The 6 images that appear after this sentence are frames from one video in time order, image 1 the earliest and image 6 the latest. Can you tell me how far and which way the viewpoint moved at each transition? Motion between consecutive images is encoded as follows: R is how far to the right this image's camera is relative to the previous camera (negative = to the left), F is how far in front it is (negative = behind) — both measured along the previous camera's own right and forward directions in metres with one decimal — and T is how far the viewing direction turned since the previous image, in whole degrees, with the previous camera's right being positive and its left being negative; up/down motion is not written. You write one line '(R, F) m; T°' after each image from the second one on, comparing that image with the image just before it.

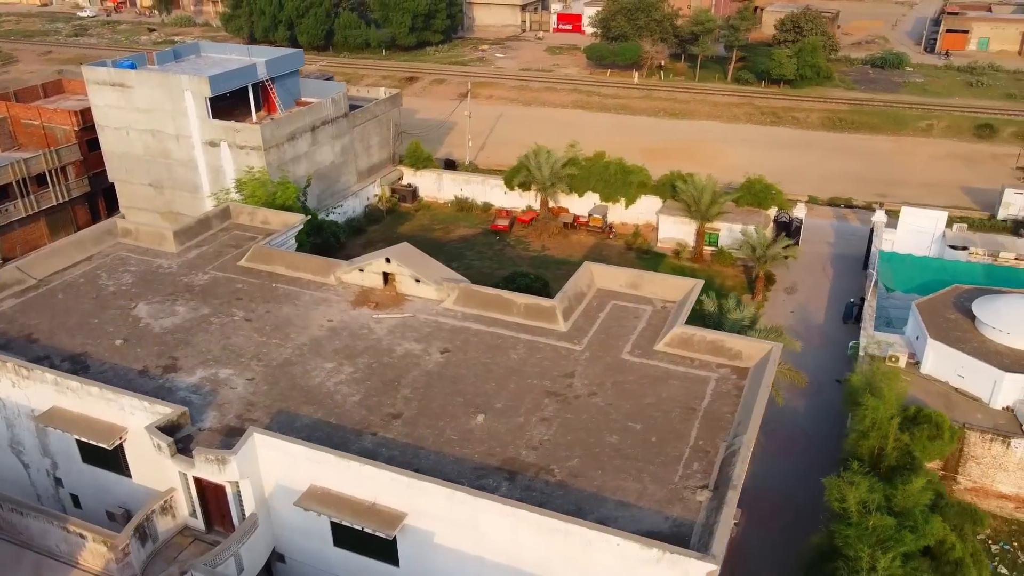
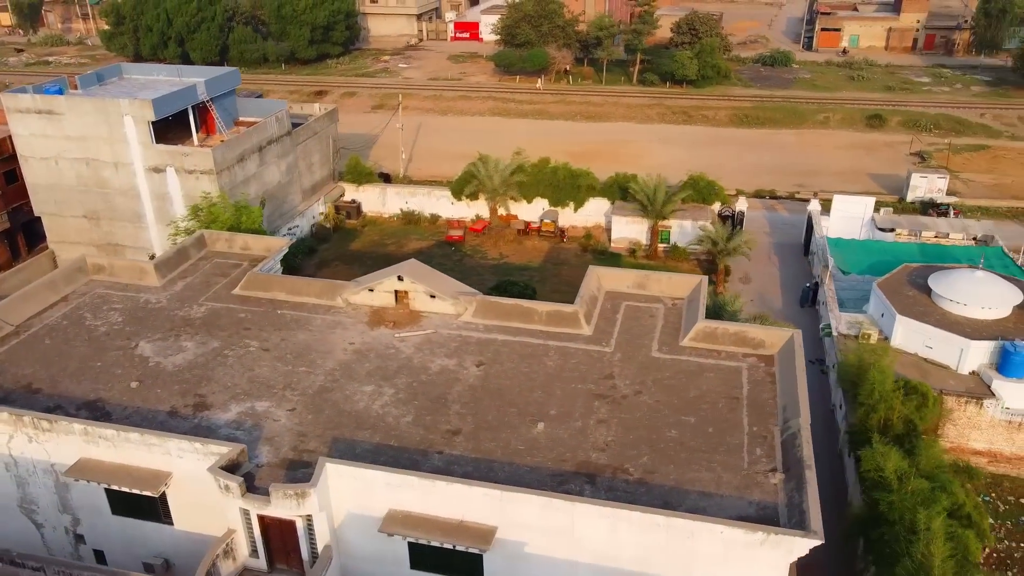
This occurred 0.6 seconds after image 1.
(-2.7, 0.0) m; +8°
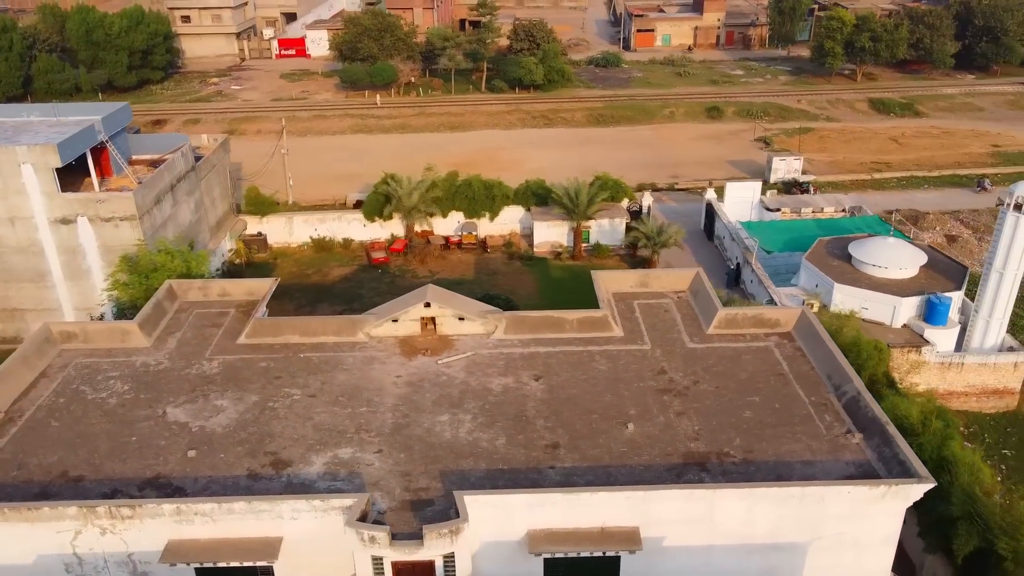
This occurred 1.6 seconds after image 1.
(-4.5, +0.2) m; +14°
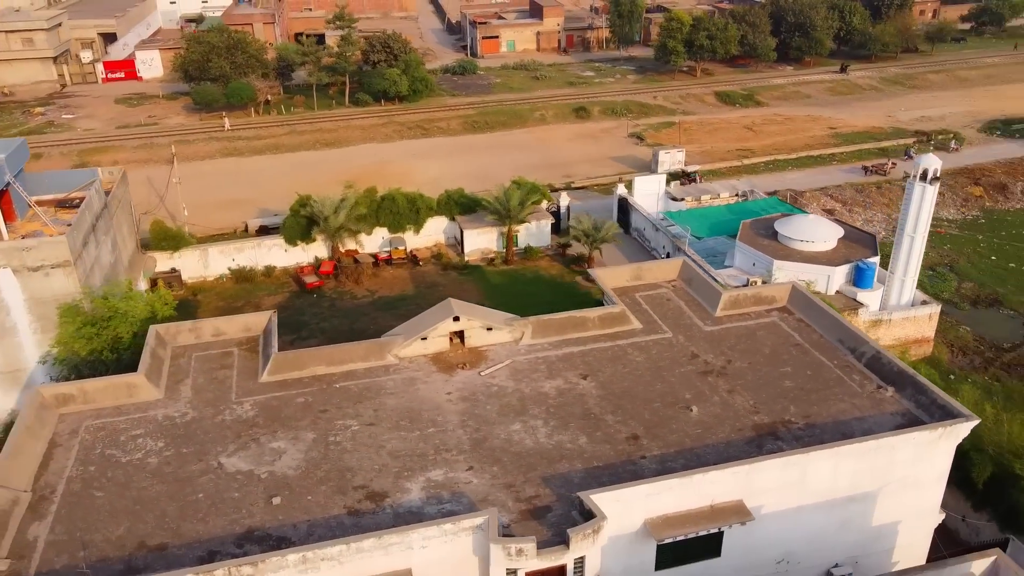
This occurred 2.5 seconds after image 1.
(-4.1, +0.2) m; +12°
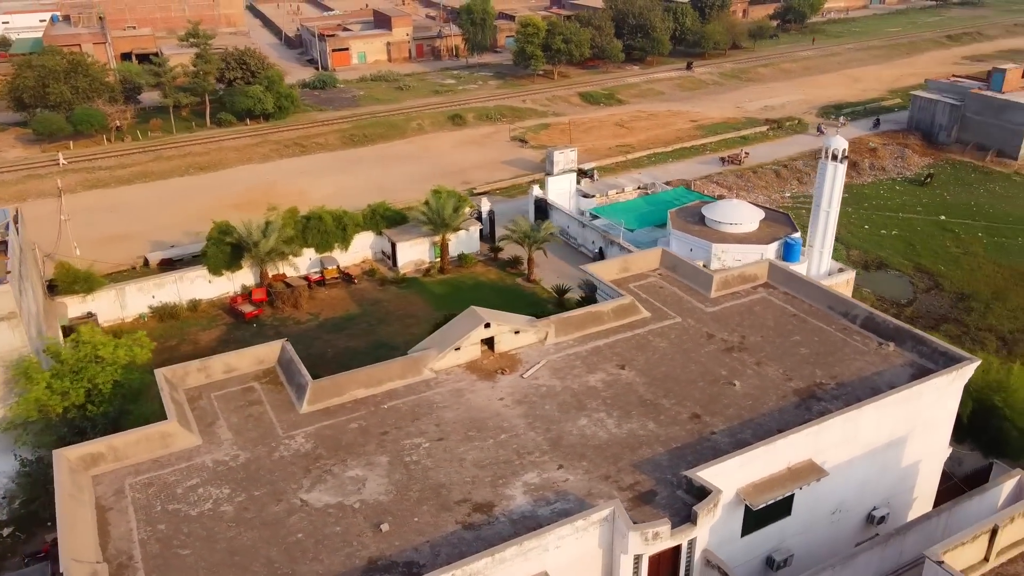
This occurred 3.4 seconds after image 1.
(-4.0, +0.2) m; +12°
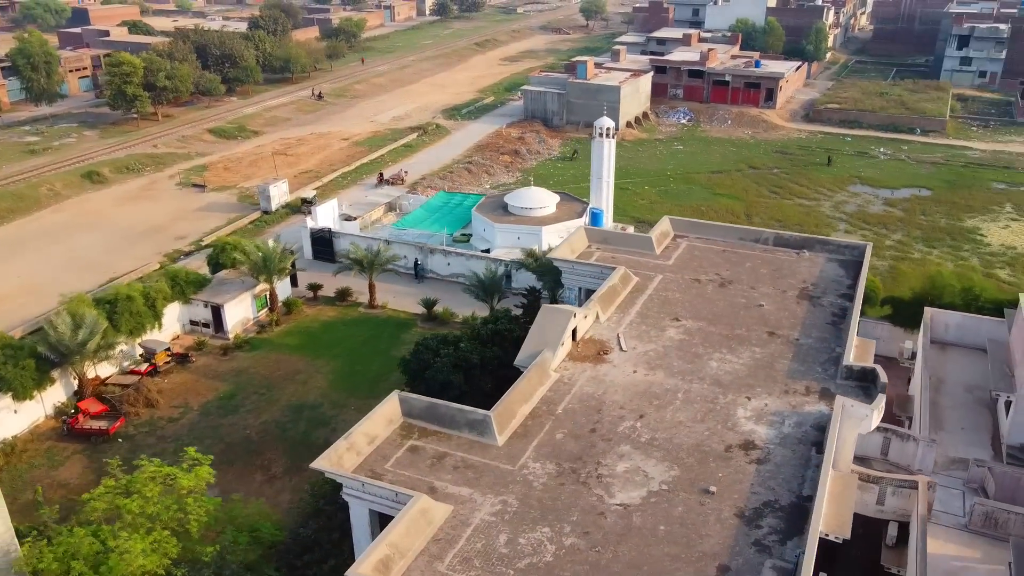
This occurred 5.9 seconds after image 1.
(-10.9, +2.7) m; +33°
